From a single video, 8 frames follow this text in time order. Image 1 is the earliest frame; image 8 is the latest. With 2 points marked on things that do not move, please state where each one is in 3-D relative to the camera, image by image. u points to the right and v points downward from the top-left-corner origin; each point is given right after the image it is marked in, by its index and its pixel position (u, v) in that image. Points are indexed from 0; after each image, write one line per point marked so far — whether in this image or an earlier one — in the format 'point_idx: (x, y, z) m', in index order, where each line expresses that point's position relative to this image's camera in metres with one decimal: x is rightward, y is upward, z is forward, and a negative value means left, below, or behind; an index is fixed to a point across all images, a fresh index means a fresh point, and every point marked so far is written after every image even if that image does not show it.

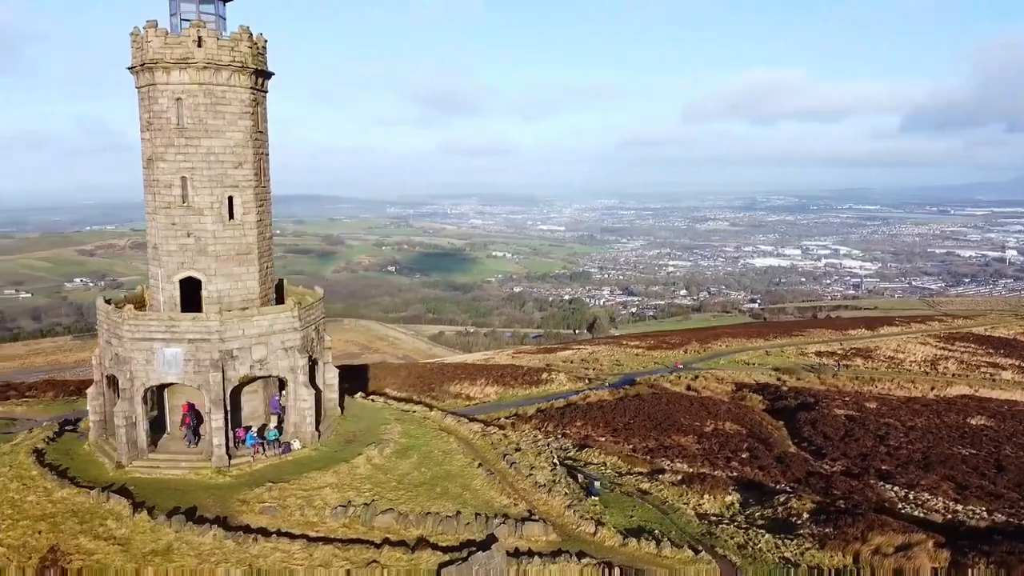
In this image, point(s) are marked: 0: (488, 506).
0: (-0.5, -4.3, +15.9) m
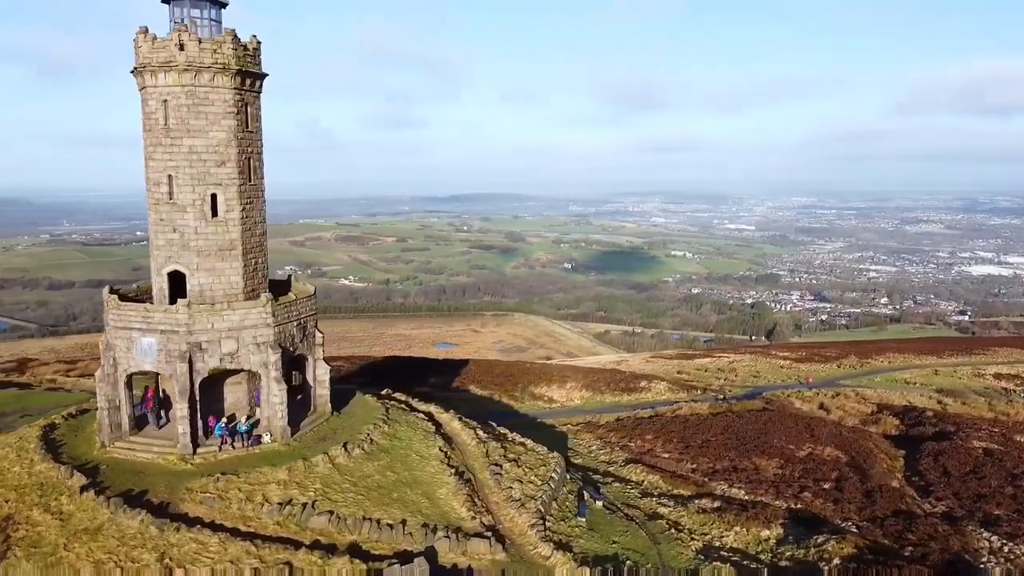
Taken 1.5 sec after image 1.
0: (-1.3, -4.3, +15.3) m
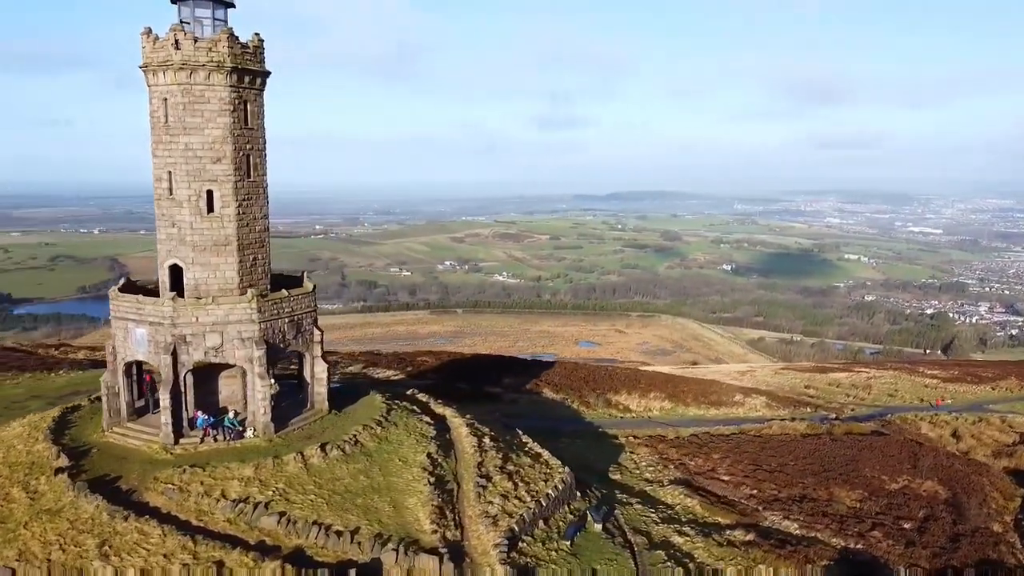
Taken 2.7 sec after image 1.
0: (-2.0, -4.3, +14.8) m
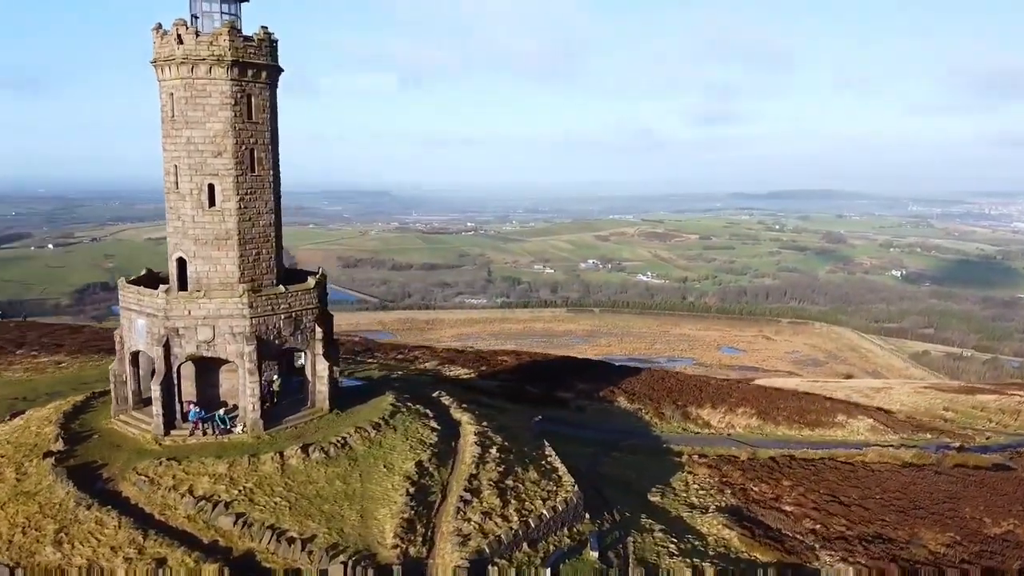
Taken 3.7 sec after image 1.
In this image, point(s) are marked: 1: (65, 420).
0: (-2.6, -4.3, +14.1) m
1: (-9.4, -2.8, +17.2) m
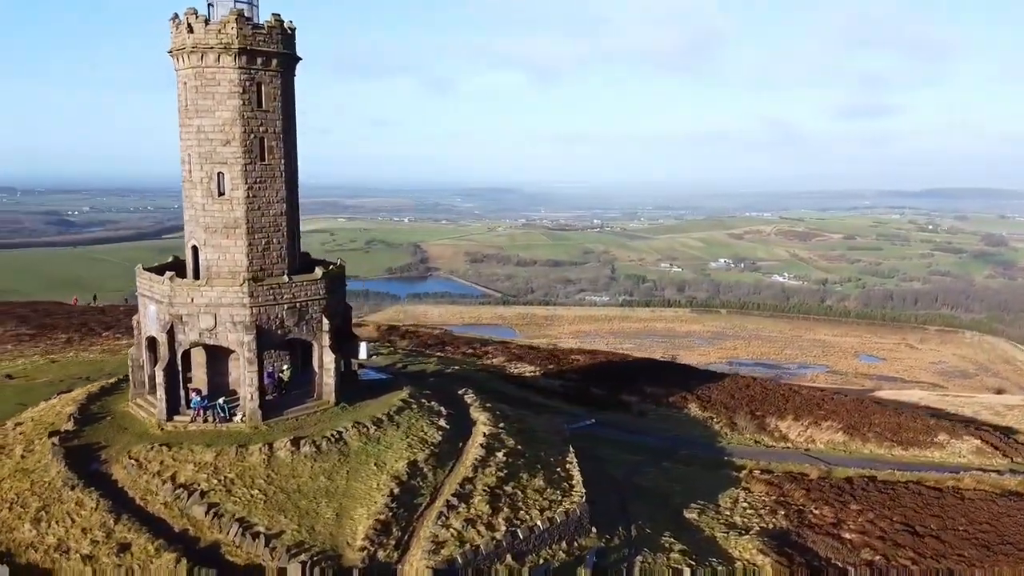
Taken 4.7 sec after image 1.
0: (-3.1, -4.2, +13.6) m
1: (-9.2, -2.4, +17.8) m
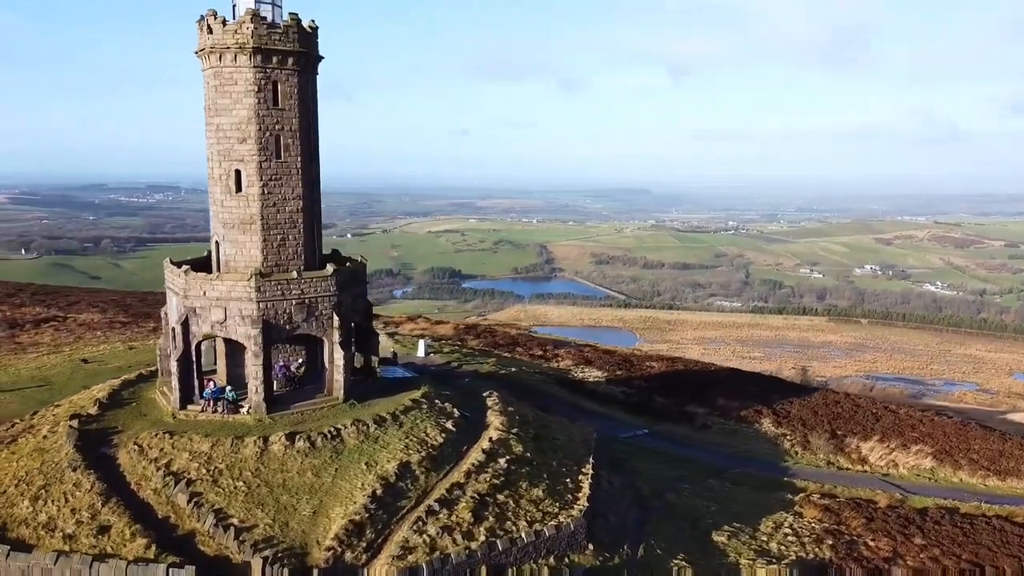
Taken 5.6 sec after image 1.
0: (-3.6, -4.1, +13.6) m
1: (-8.9, -2.2, +18.7) m
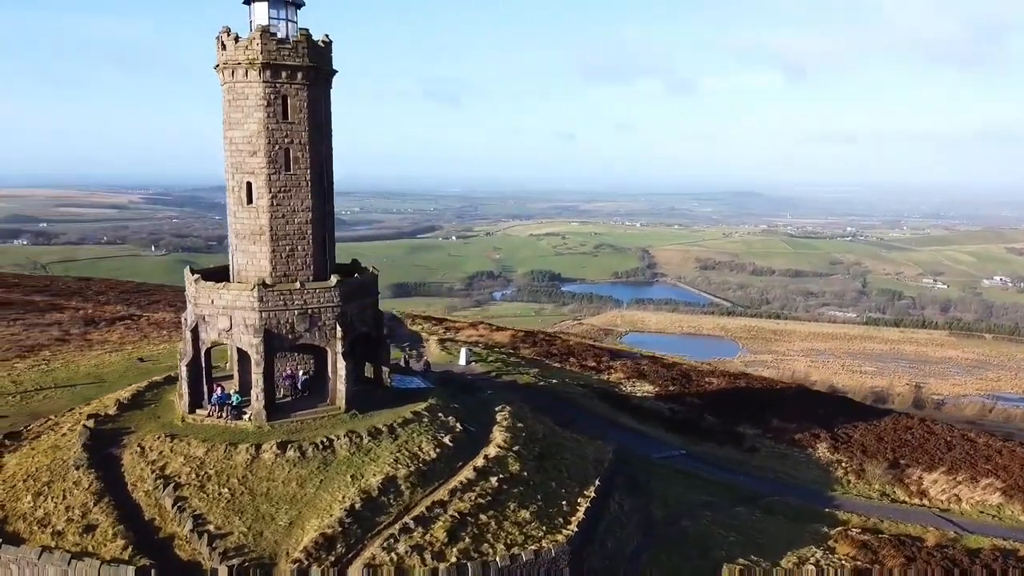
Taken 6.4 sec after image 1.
0: (-4.1, -4.4, +13.8) m
1: (-8.7, -2.4, +19.5) m
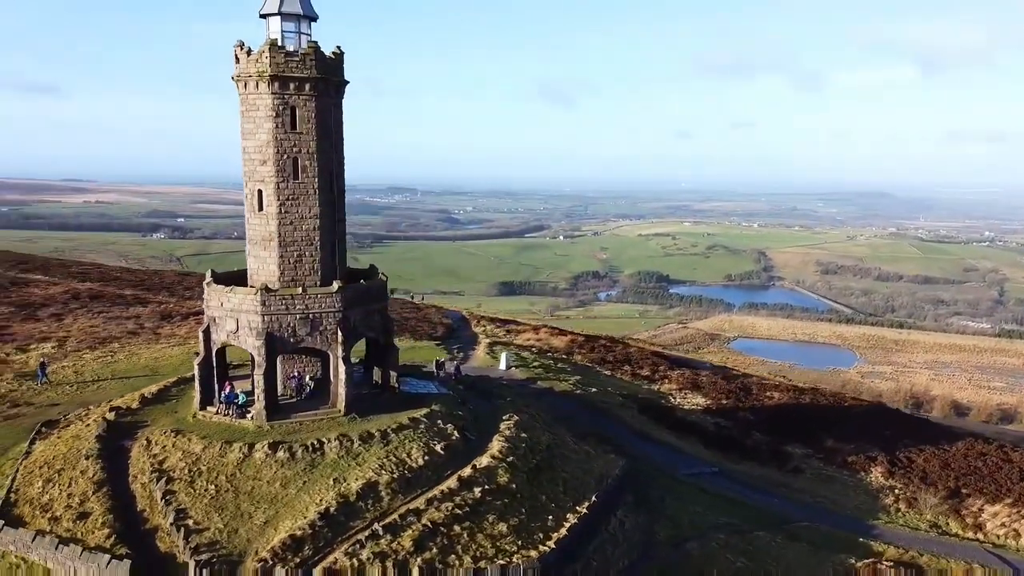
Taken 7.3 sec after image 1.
0: (-4.8, -4.5, +14.3) m
1: (-8.5, -2.4, +20.6) m
